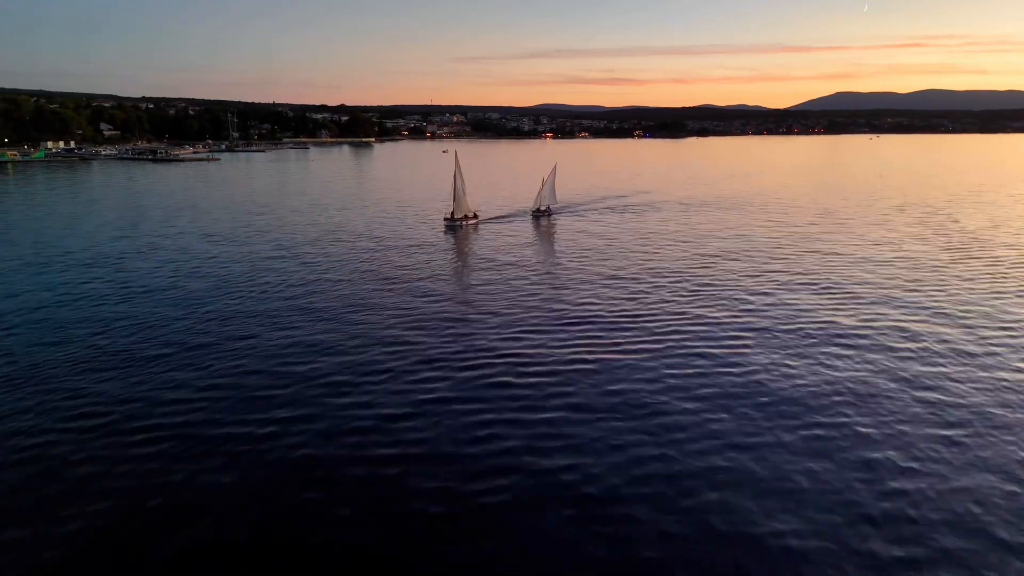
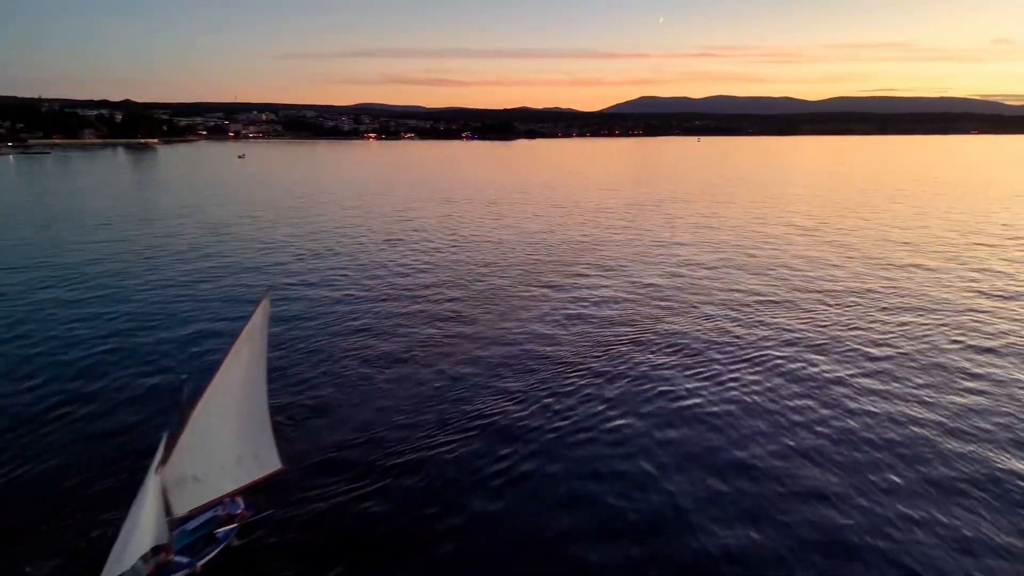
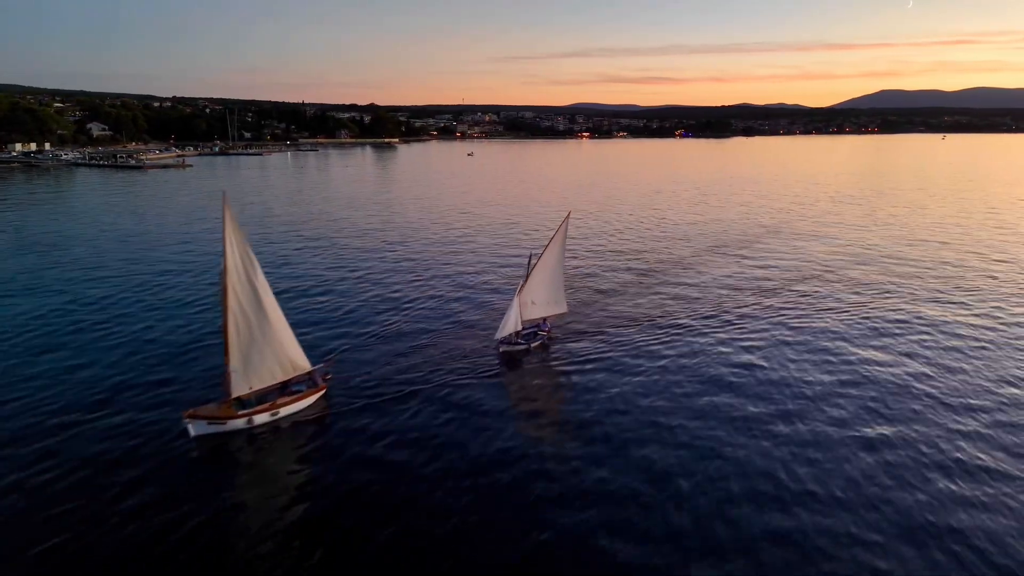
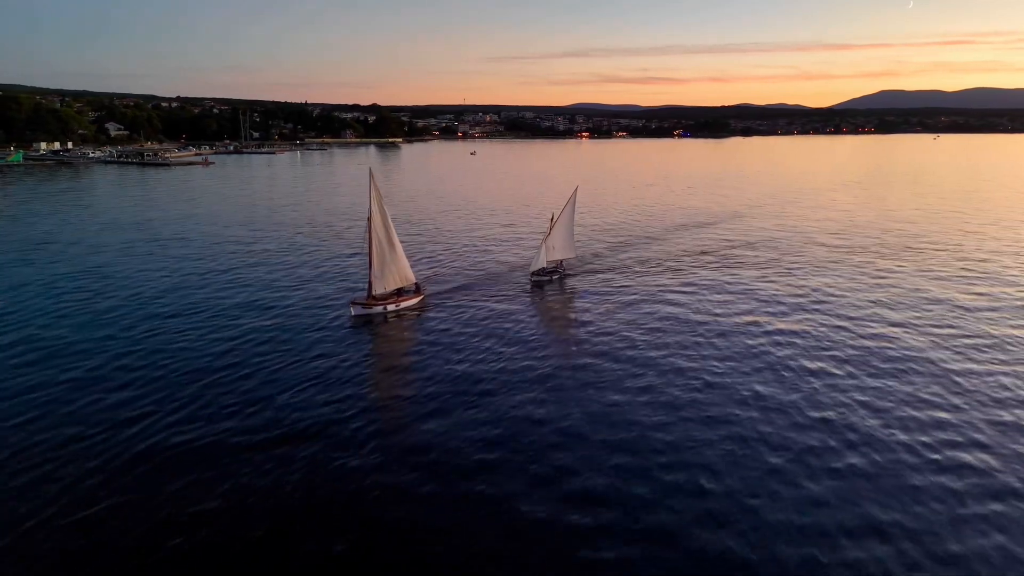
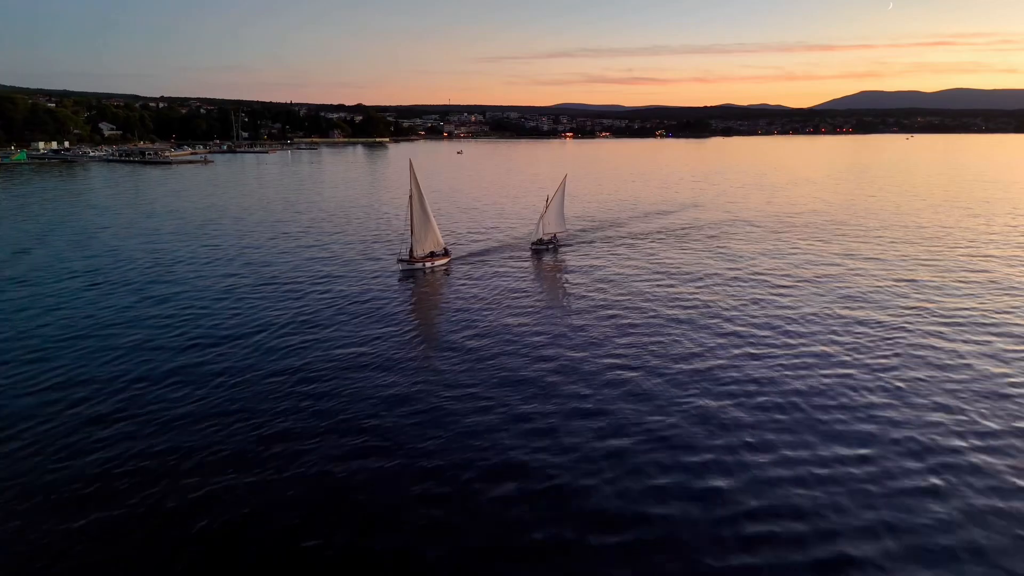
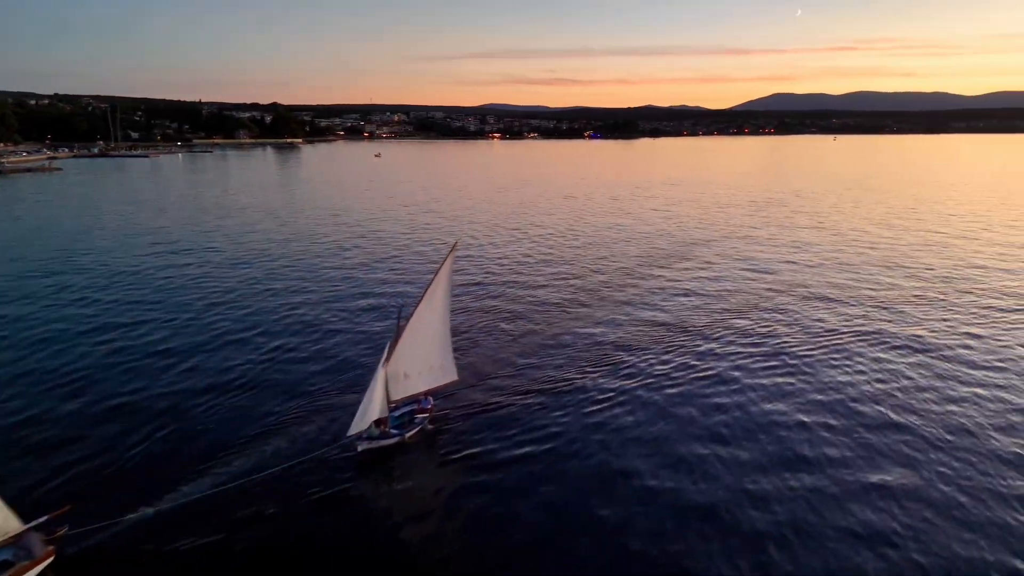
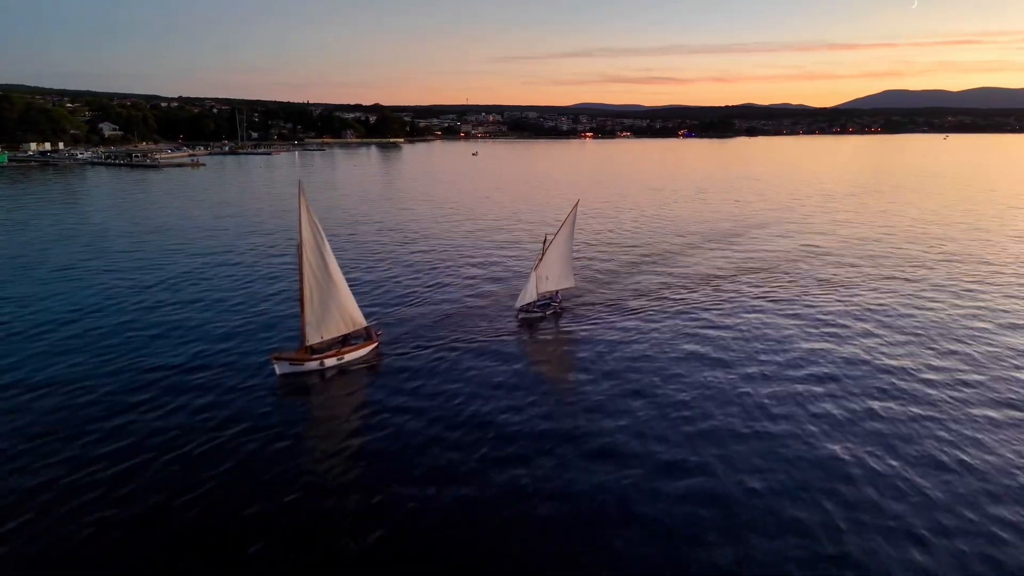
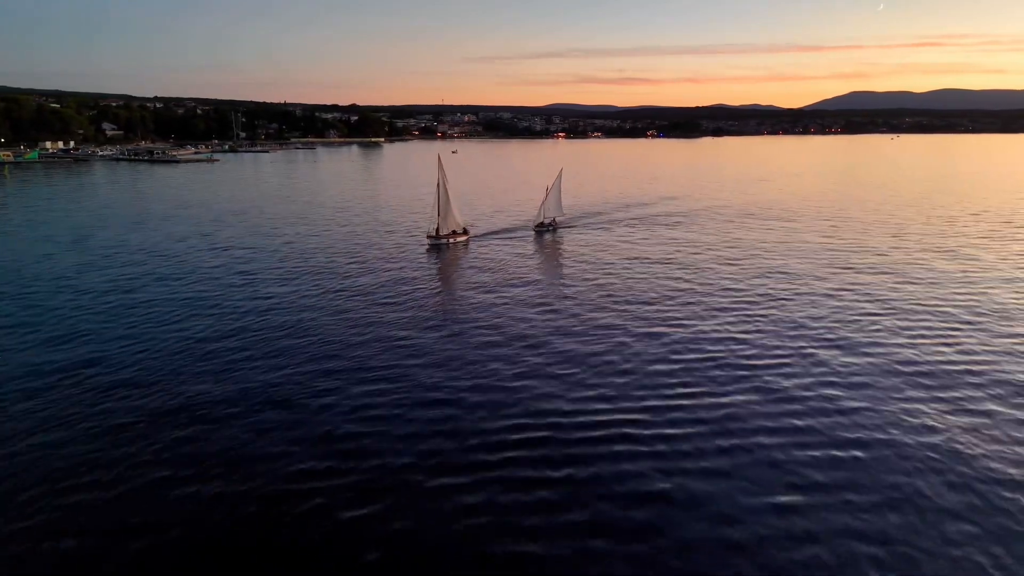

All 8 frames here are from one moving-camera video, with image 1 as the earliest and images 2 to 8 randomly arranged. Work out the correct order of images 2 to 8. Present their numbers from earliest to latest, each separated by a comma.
8, 5, 4, 7, 3, 6, 2
